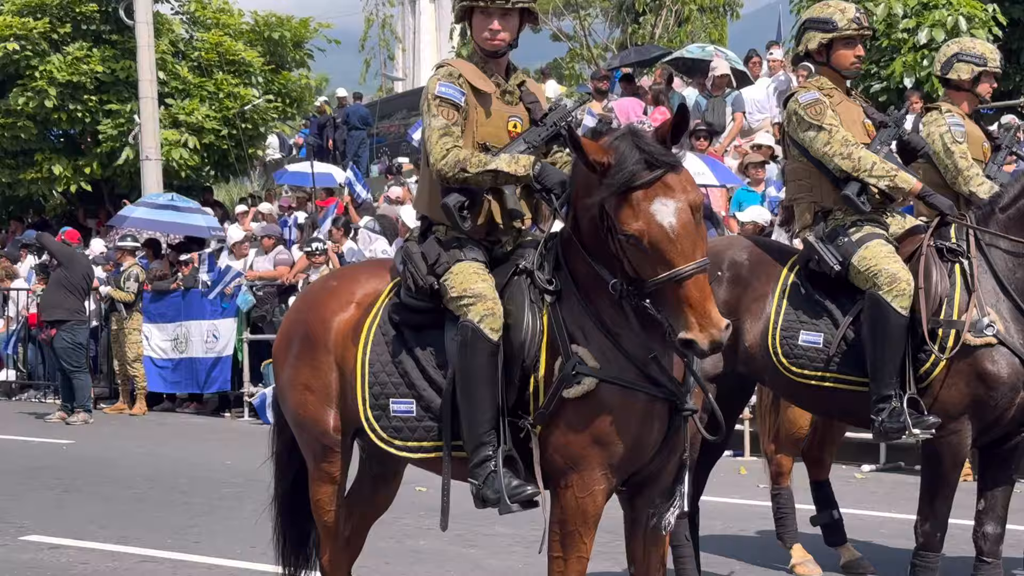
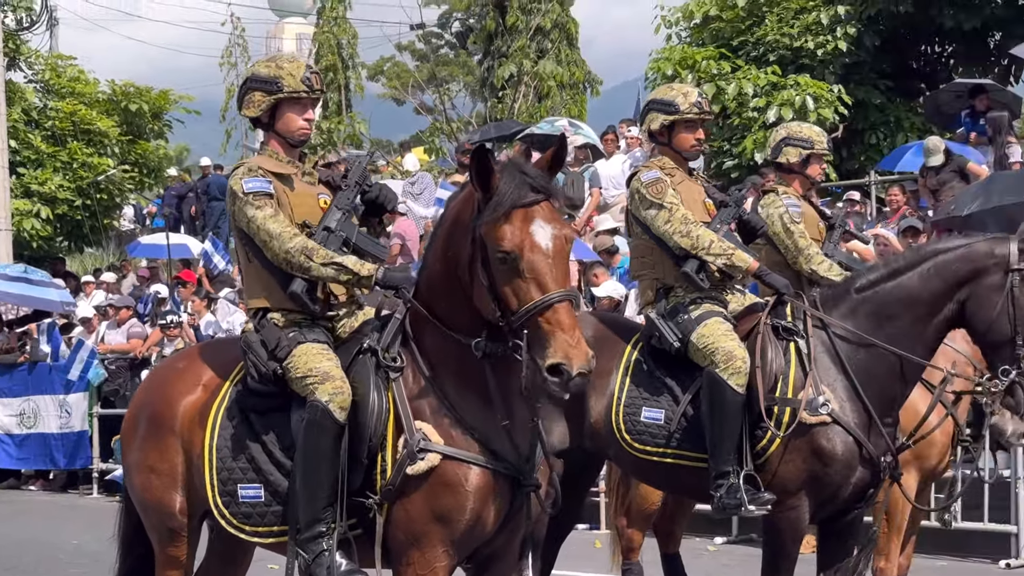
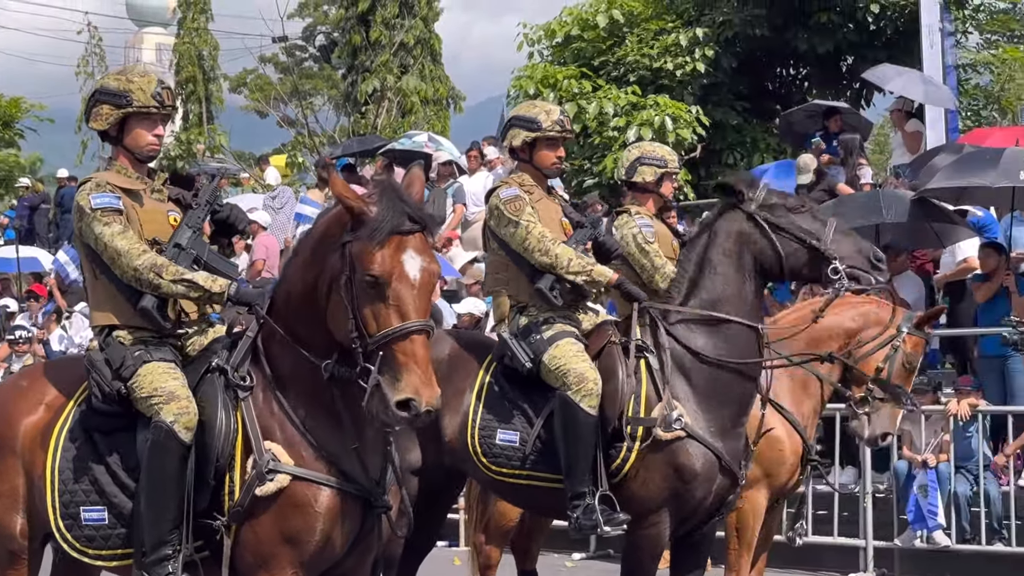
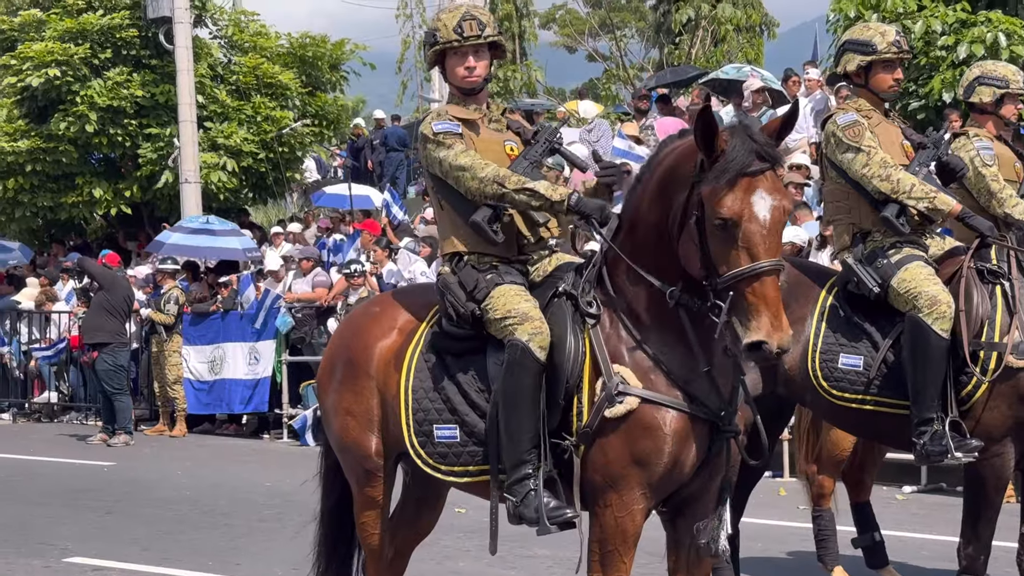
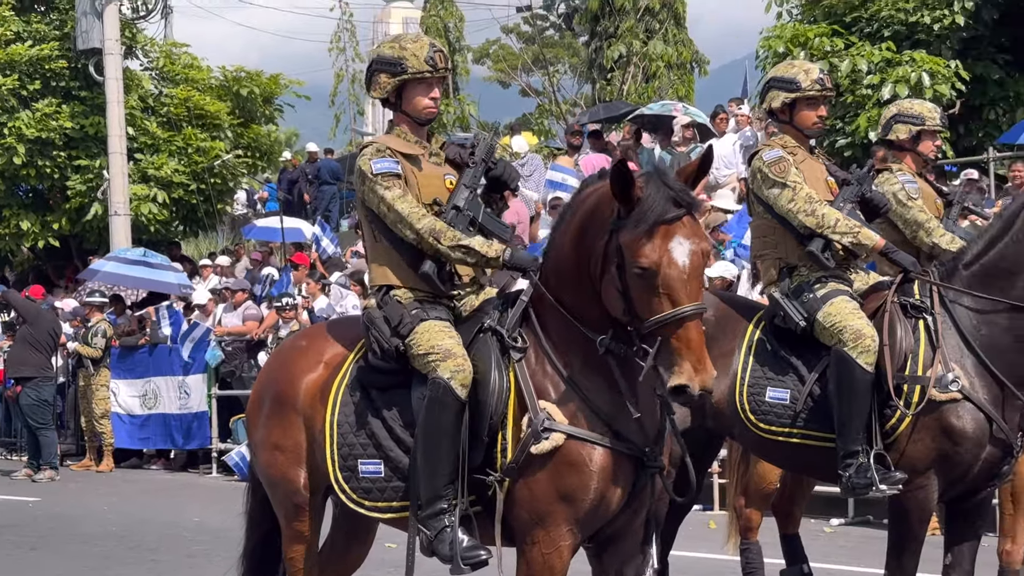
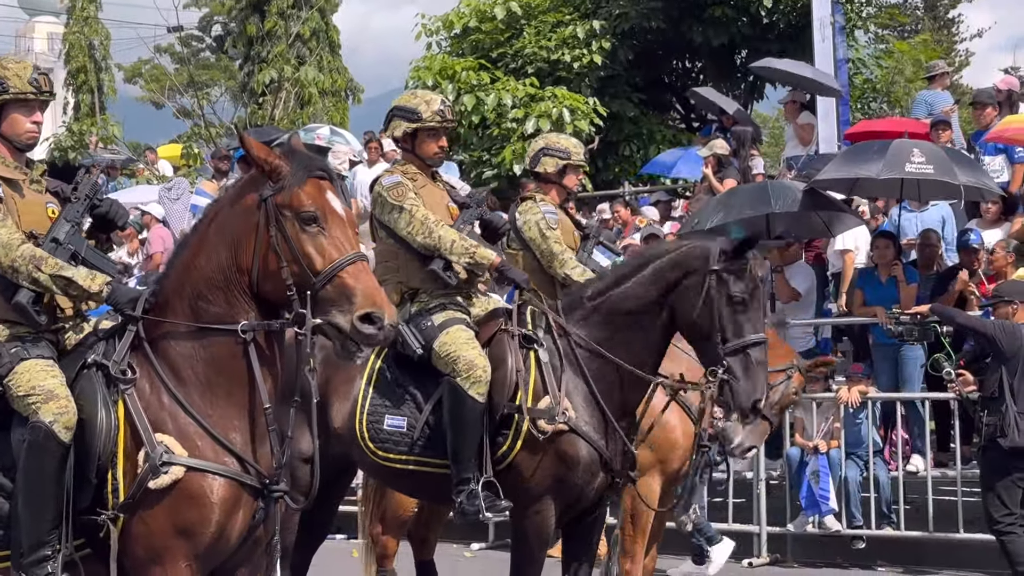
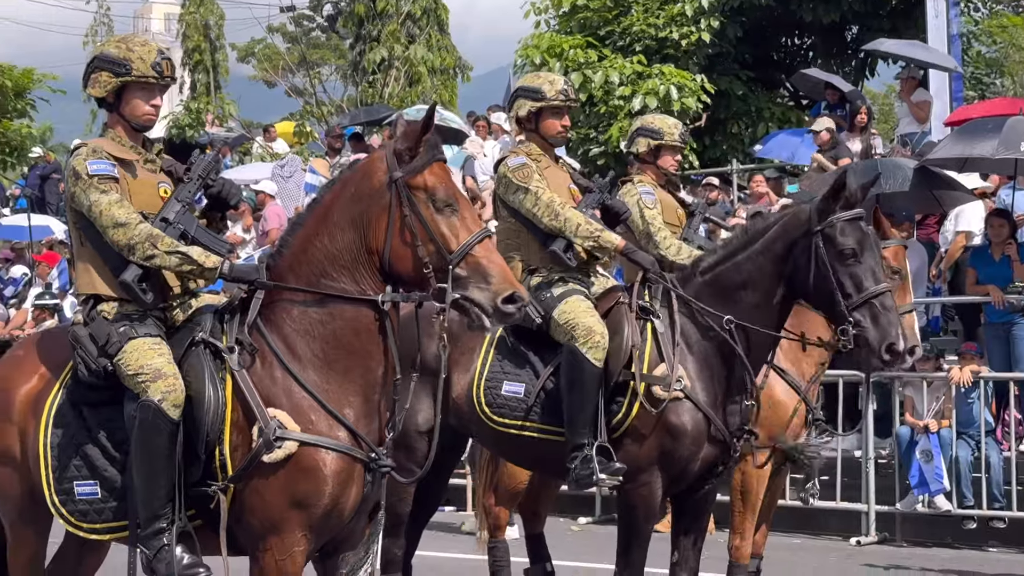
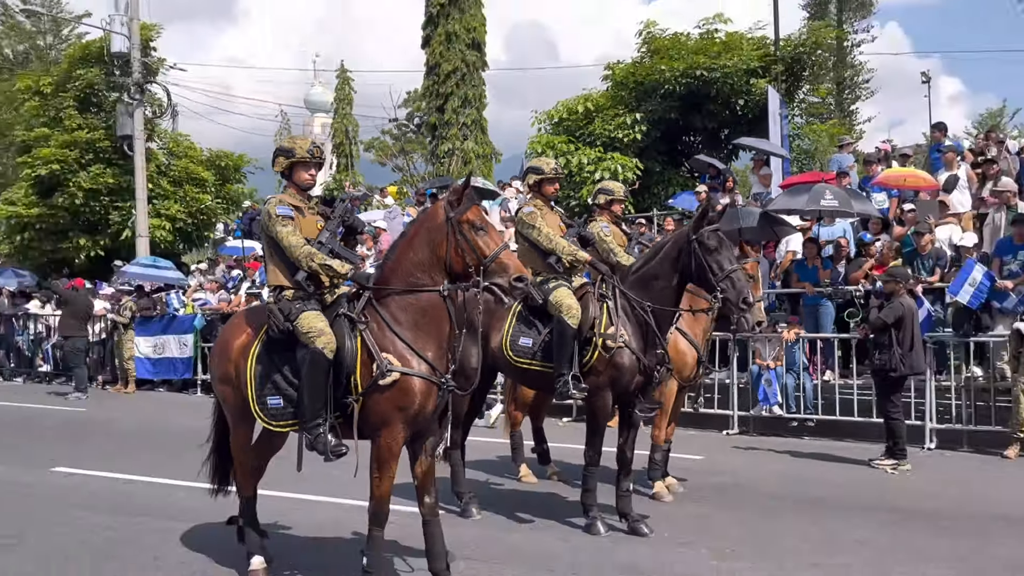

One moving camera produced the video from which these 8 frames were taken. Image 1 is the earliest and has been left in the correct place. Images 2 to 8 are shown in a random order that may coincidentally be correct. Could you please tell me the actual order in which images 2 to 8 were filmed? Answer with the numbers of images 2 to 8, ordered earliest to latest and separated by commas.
4, 5, 2, 3, 6, 7, 8
